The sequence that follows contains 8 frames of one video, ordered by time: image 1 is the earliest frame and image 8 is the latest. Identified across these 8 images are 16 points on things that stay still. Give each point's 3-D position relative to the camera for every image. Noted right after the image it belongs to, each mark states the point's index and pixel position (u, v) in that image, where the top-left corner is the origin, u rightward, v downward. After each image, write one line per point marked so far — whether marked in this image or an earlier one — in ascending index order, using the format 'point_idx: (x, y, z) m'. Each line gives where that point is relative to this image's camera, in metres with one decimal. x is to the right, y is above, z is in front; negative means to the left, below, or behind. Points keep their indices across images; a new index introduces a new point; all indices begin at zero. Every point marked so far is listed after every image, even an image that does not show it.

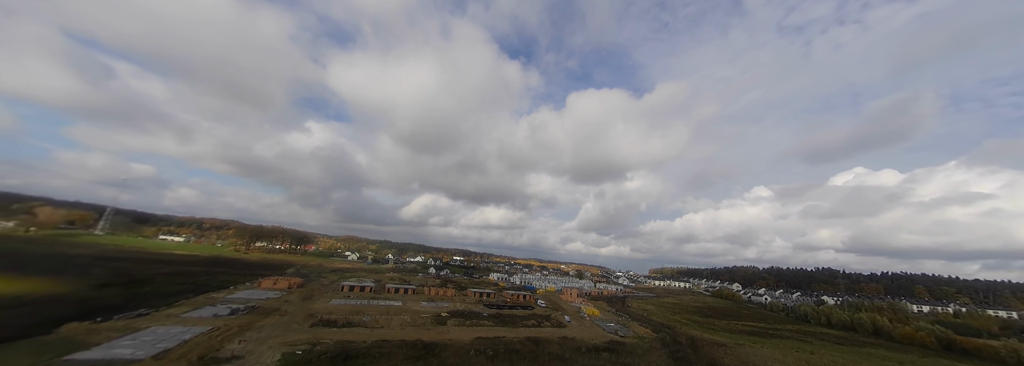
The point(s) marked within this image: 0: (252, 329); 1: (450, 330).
0: (-14.4, -8.0, +15.0) m
1: (-4.5, -10.7, +19.6) m
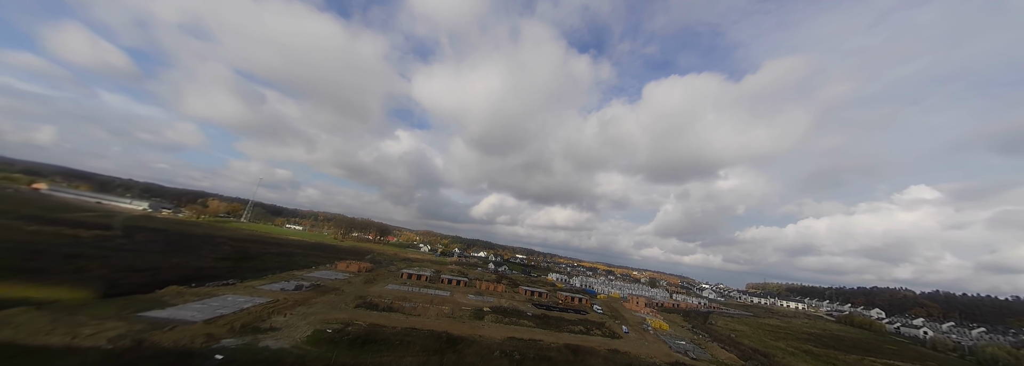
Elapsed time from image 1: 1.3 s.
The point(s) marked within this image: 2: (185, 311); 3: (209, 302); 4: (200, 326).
0: (-12.6, -7.3, +16.4) m
1: (-1.9, -9.8, +18.6) m
2: (-13.9, -5.4, +11.5) m
3: (-14.9, -5.8, +13.4) m
4: (-12.0, -5.5, +10.3) m
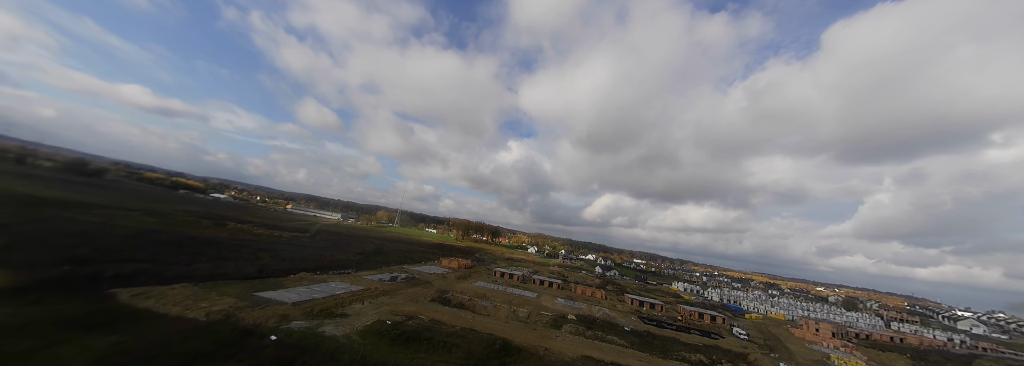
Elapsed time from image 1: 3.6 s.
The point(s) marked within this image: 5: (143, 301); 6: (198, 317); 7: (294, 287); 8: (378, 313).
0: (-8.2, -7.4, +17.9) m
1: (+2.6, -9.0, +15.7) m
2: (-11.4, -5.6, +13.9) m
3: (-11.6, -6.1, +16.0) m
4: (-10.2, -5.6, +12.1) m
5: (-13.2, -4.3, +9.6) m
6: (-11.1, -4.8, +9.6) m
7: (-12.2, -5.8, +15.2) m
8: (-7.0, -6.8, +14.3) m
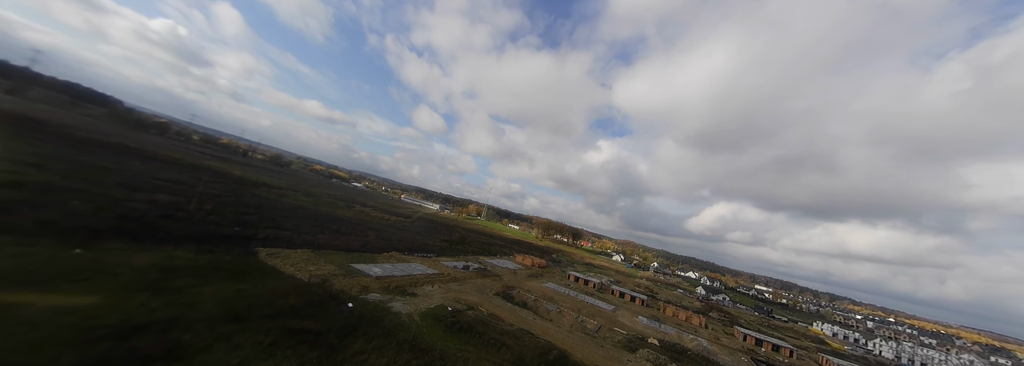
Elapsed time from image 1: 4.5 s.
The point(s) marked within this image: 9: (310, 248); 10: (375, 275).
0: (-3.8, -6.9, +18.9) m
1: (+5.8, -8.9, +13.4) m
2: (-8.0, -5.0, +16.0) m
3: (-7.6, -5.5, +18.1) m
4: (-7.4, -4.9, +13.9) m
5: (-11.0, -3.6, +12.5) m
6: (-9.1, -4.1, +11.8) m
7: (-8.4, -5.1, +17.5) m
8: (-3.8, -6.4, +15.0) m
9: (-11.6, -3.7, +15.7) m
10: (-7.4, -5.0, +14.8) m
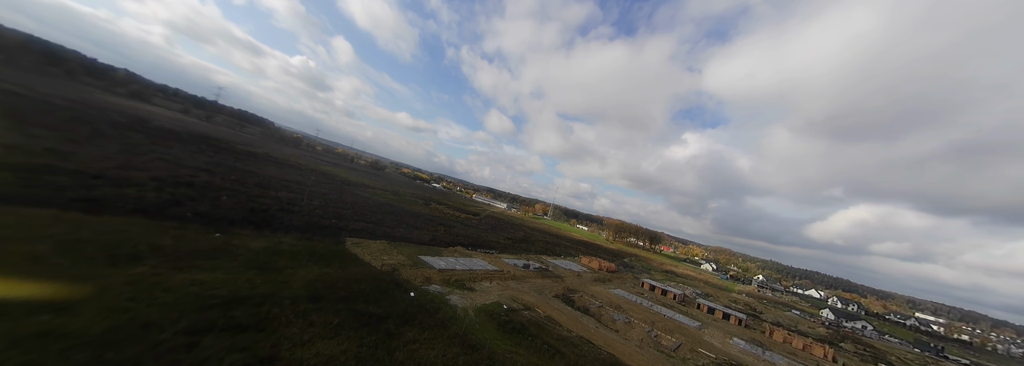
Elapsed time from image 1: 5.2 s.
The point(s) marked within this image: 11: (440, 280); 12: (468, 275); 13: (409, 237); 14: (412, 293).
0: (+0.3, -6.7, +18.7) m
1: (+8.2, -8.6, +11.0) m
2: (-4.5, -4.9, +17.0) m
3: (-3.6, -5.3, +18.9) m
4: (-4.5, -4.8, +14.8) m
5: (-8.3, -3.5, +14.3) m
6: (-6.6, -4.0, +13.2) m
7: (-4.5, -5.0, +18.5) m
8: (-0.7, -6.2, +15.0) m
9: (-8.1, -3.7, +17.5) m
10: (-4.2, -4.9, +15.7) m
11: (-3.8, -5.1, +14.1) m
12: (-2.6, -5.5, +16.2) m
13: (-7.5, -3.9, +19.7) m
14: (-4.4, -4.8, +11.8) m
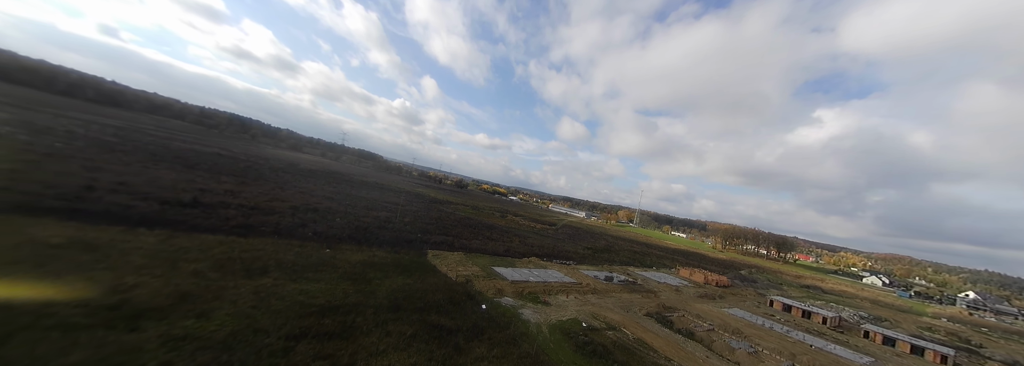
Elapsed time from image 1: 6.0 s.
0: (+5.3, -6.9, +16.8) m
1: (+10.9, -7.9, +7.1) m
2: (+0.1, -5.5, +16.6) m
3: (+1.5, -5.9, +18.1) m
4: (-0.5, -5.3, +14.5) m
5: (-4.4, -4.4, +15.1) m
6: (-3.0, -4.7, +13.6) m
7: (+0.5, -5.6, +18.0) m
8: (+3.3, -6.4, +13.5) m
9: (-3.3, -4.6, +18.2) m
10: (0.0, -5.4, +15.3) m
11: (0.0, -5.5, +13.6) m
12: (+1.7, -5.9, +15.3) m
13: (-2.1, -4.9, +20.1) m
14: (-1.2, -5.2, +11.6) m
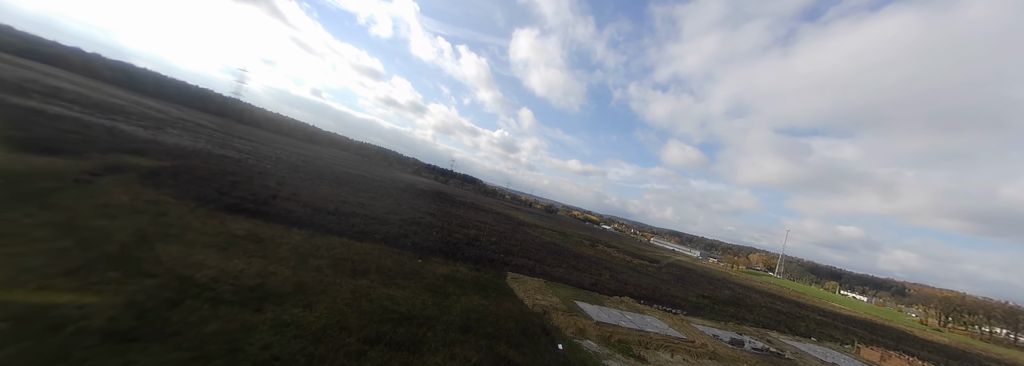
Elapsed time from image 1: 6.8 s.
0: (+9.6, -8.3, +12.6) m
1: (+11.6, -8.4, +1.5) m
2: (+4.7, -6.7, +14.3) m
3: (+6.5, -7.3, +15.1) m
4: (+3.4, -6.4, +12.5) m
5: (0.0, -5.4, +14.5) m
6: (+0.8, -5.6, +12.5) m
7: (+5.5, -7.1, +15.4) m
8: (+6.6, -7.4, +10.2) m
9: (+2.0, -6.0, +16.9) m
10: (+4.1, -6.6, +13.0) m
11: (+3.6, -6.5, +11.5) m
12: (+5.7, -7.1, +12.4) m
13: (+3.8, -6.4, +18.3) m
14: (+1.8, -6.0, +10.0) m
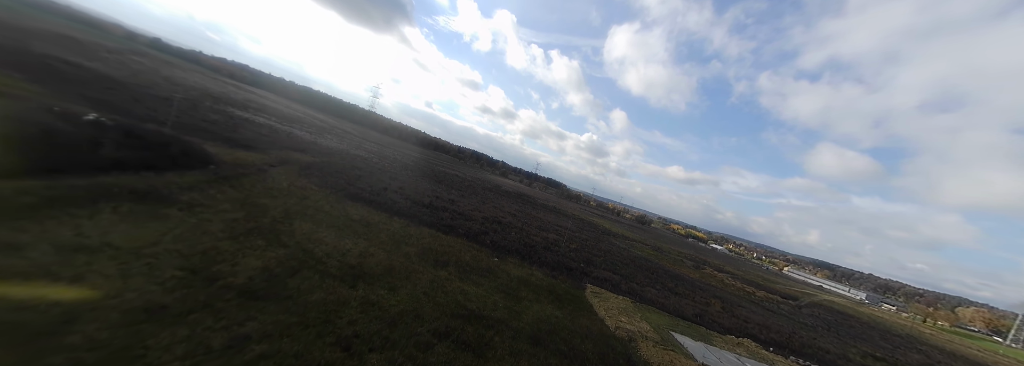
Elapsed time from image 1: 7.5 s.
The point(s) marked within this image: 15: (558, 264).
0: (+12.2, -8.7, +8.2) m
1: (+10.8, -8.7, -2.9) m
2: (+8.1, -7.1, +11.3) m
3: (+10.2, -7.7, +11.6) m
4: (+6.5, -6.6, +10.0) m
5: (+3.8, -5.6, +13.0) m
6: (+4.0, -5.7, +10.9) m
7: (+9.3, -7.4, +12.2) m
8: (+8.8, -7.7, +6.9) m
9: (+6.5, -6.2, +14.7) m
10: (+7.3, -6.8, +10.3) m
11: (+6.3, -6.7, +9.0) m
12: (+8.6, -7.4, +9.3) m
13: (+8.6, -6.8, +15.5) m
14: (+4.1, -6.1, +8.2) m
15: (+2.9, -4.9, +16.4) m
